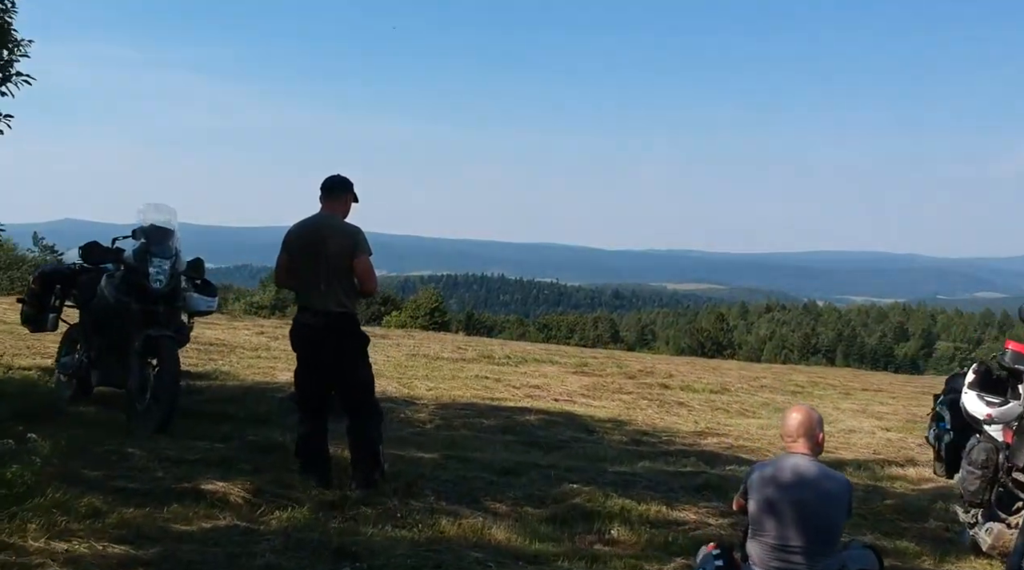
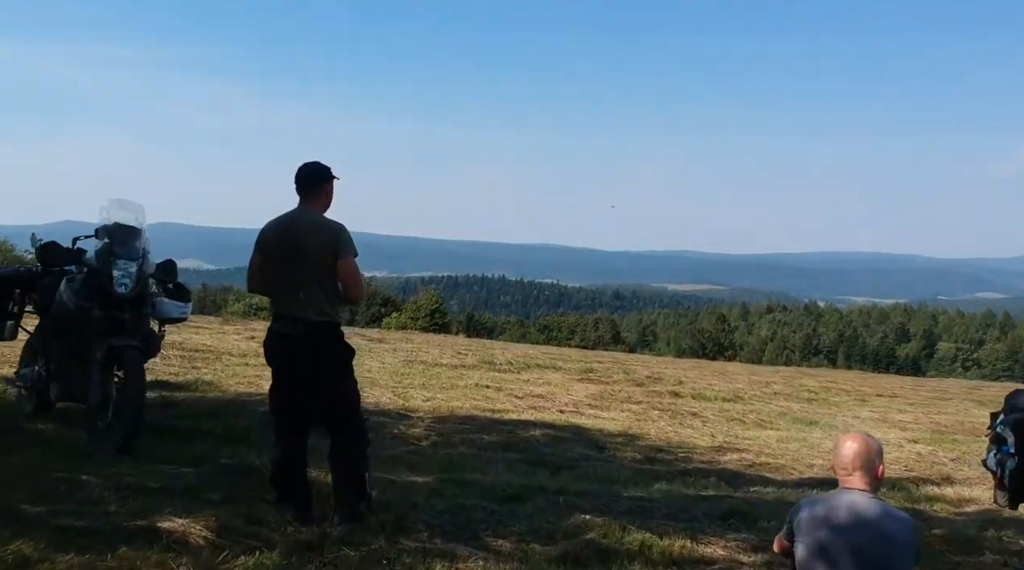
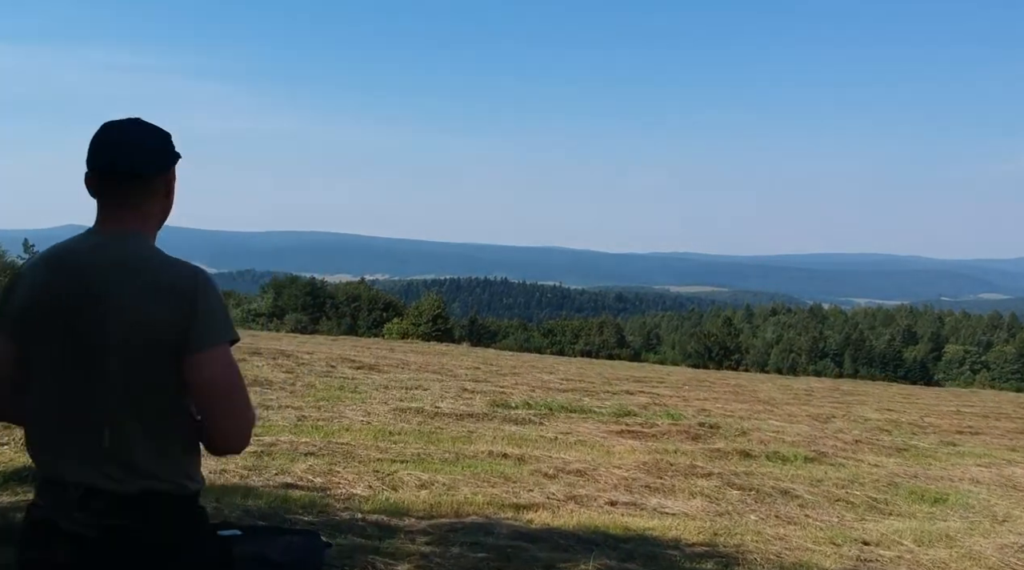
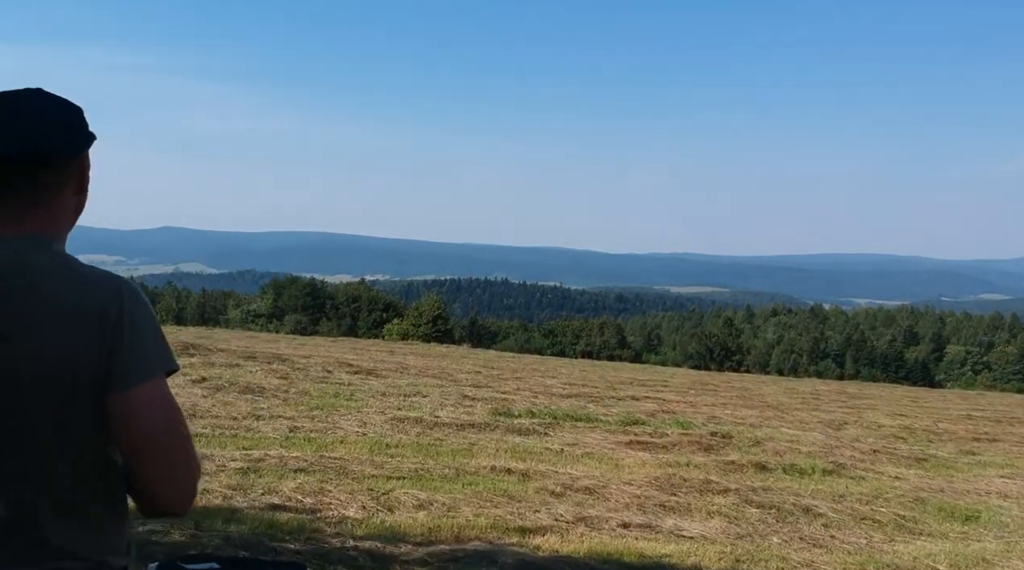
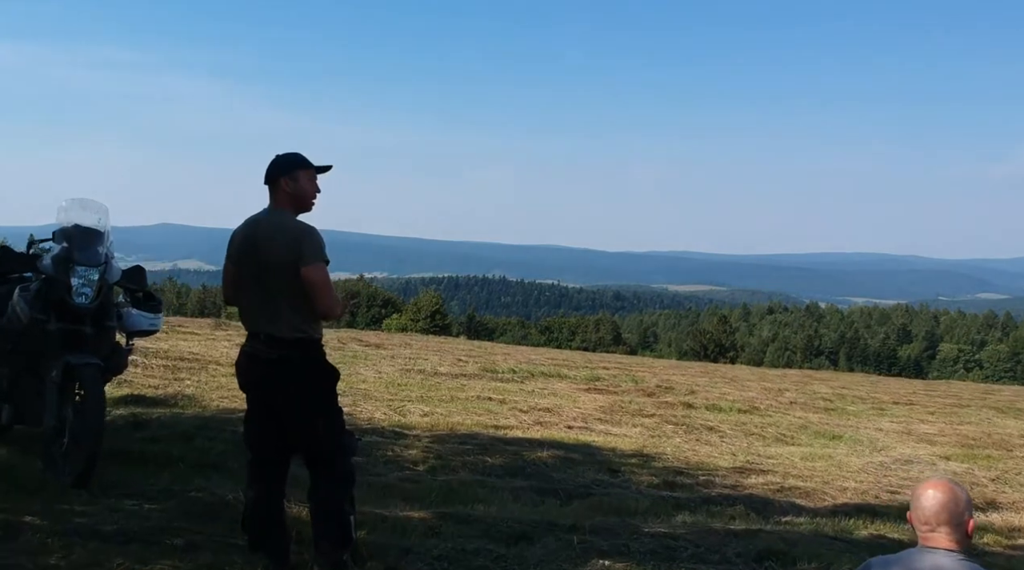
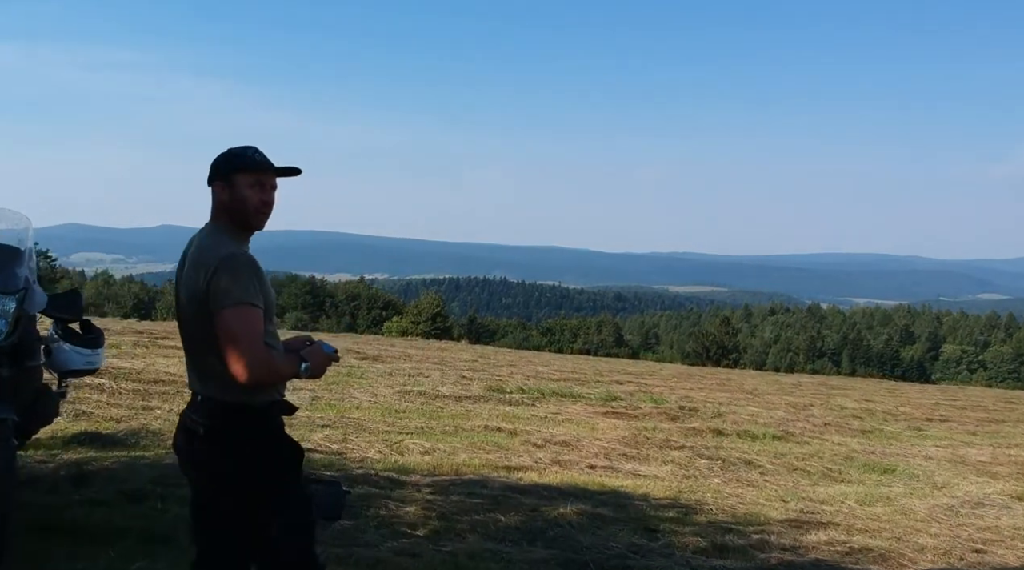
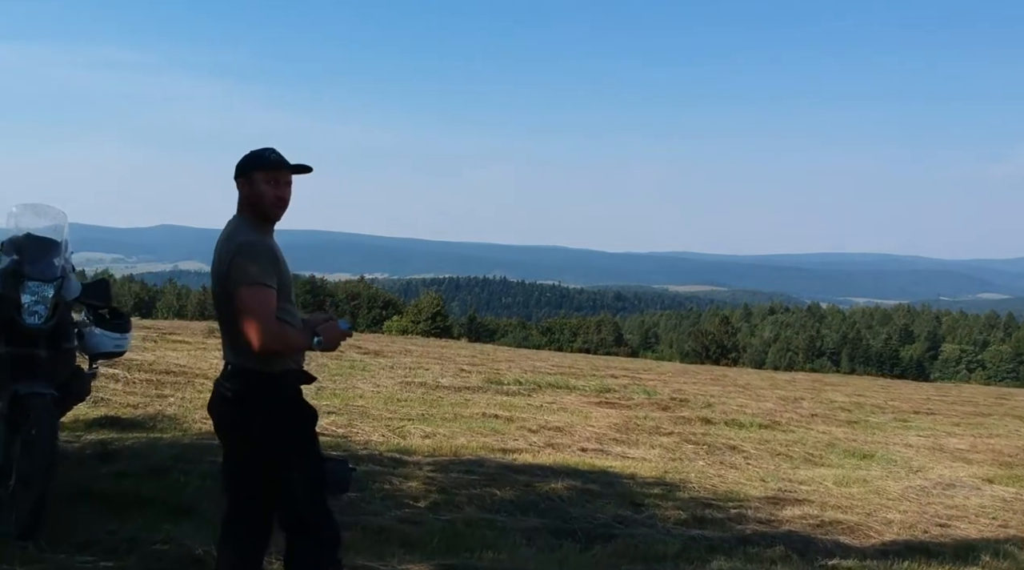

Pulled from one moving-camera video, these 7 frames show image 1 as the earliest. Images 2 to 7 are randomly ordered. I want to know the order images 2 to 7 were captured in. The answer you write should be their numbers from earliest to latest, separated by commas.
2, 5, 7, 6, 3, 4
